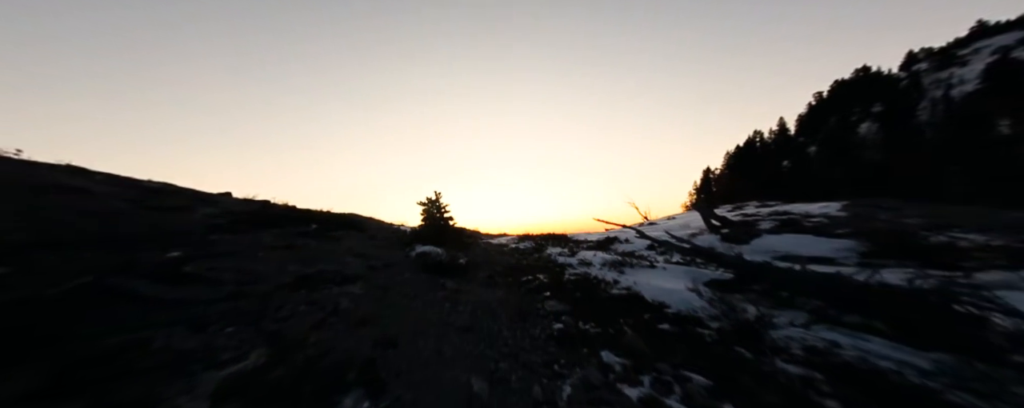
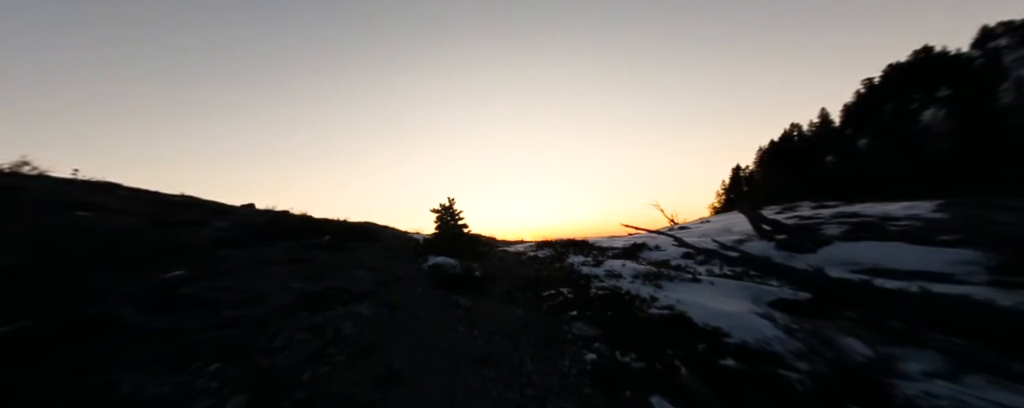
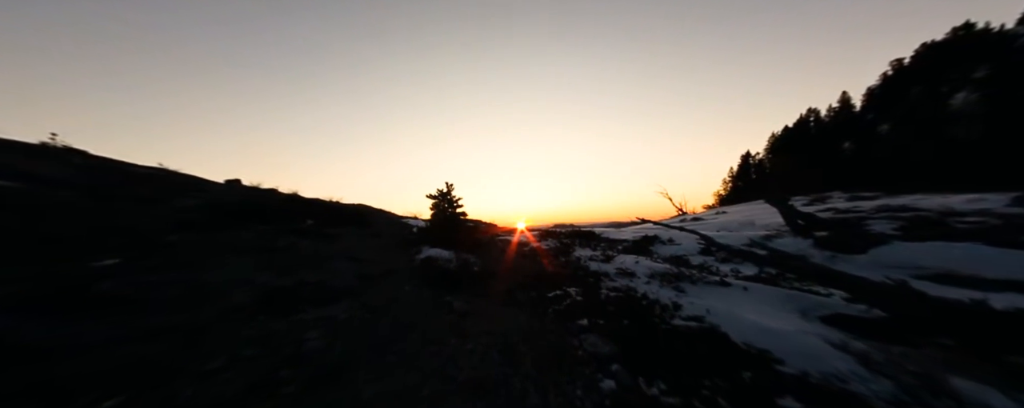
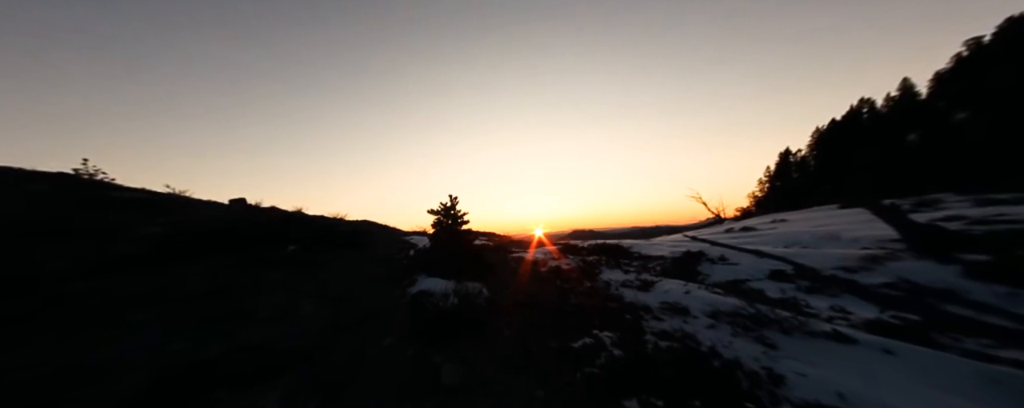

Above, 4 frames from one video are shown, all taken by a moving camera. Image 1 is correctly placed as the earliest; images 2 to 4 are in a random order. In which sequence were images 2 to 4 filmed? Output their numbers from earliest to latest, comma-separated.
2, 3, 4
